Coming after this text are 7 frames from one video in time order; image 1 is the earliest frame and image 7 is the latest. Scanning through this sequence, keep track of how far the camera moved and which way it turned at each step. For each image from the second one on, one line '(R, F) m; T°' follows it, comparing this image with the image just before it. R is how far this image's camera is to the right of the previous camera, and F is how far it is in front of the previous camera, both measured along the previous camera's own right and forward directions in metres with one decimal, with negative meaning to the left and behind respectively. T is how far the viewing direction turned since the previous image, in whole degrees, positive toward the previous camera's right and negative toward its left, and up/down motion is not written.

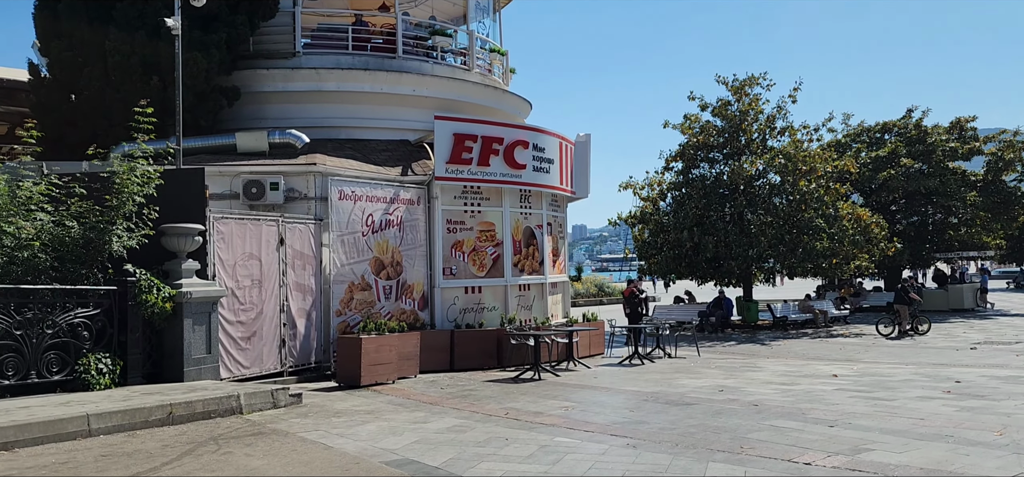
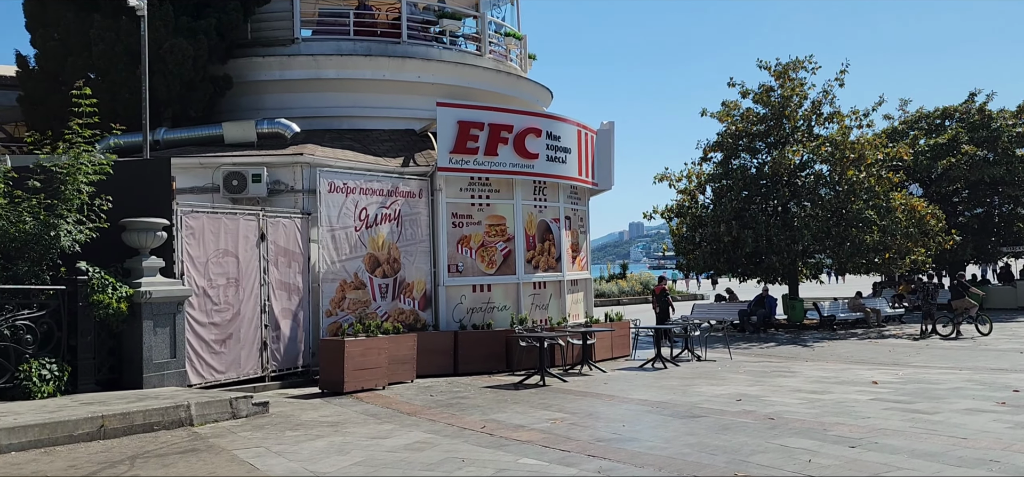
(+0.8, +1.1) m; -4°
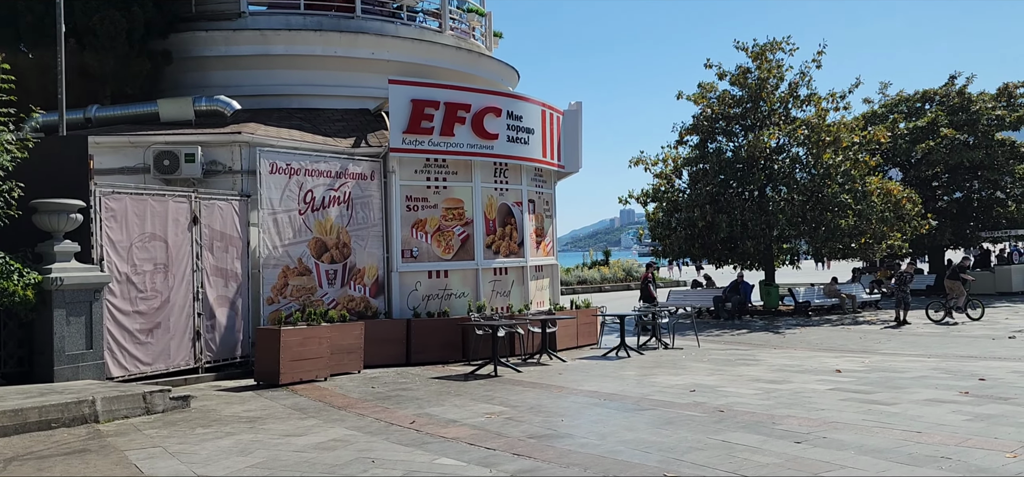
(+0.6, +0.6) m; +1°
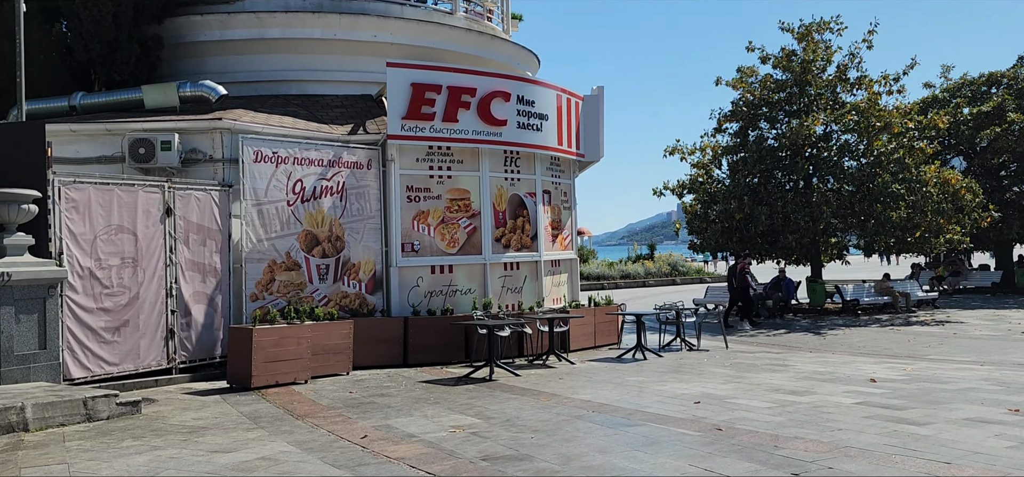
(+0.8, +1.0) m; -4°
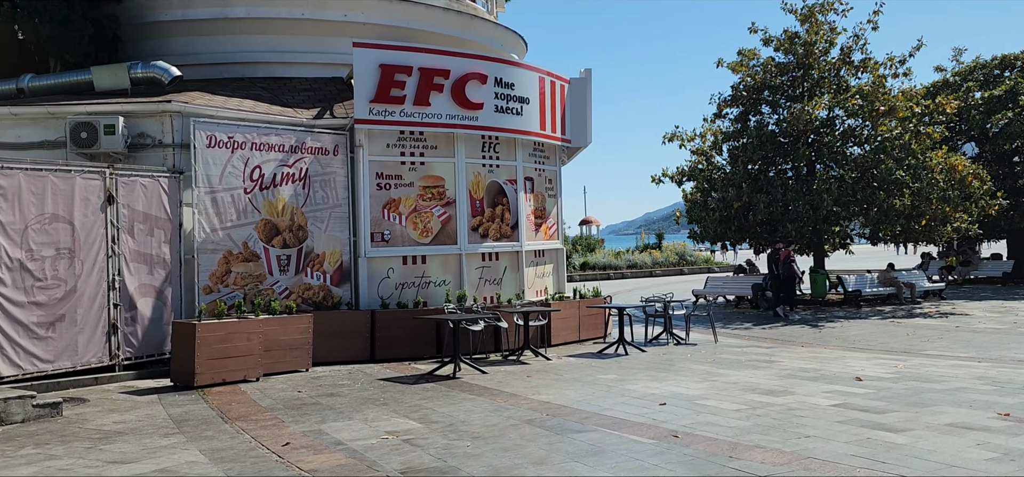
(+0.7, +0.7) m; -1°
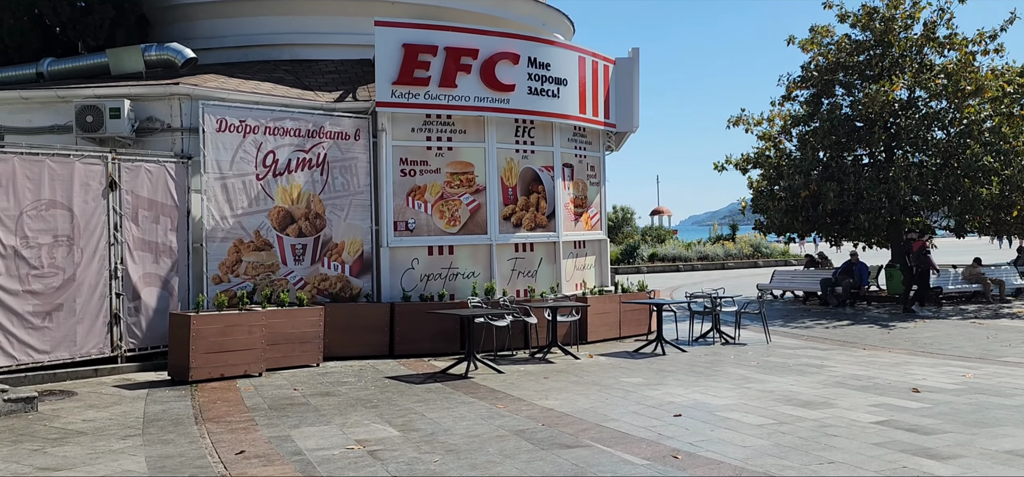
(+0.7, +0.8) m; -6°
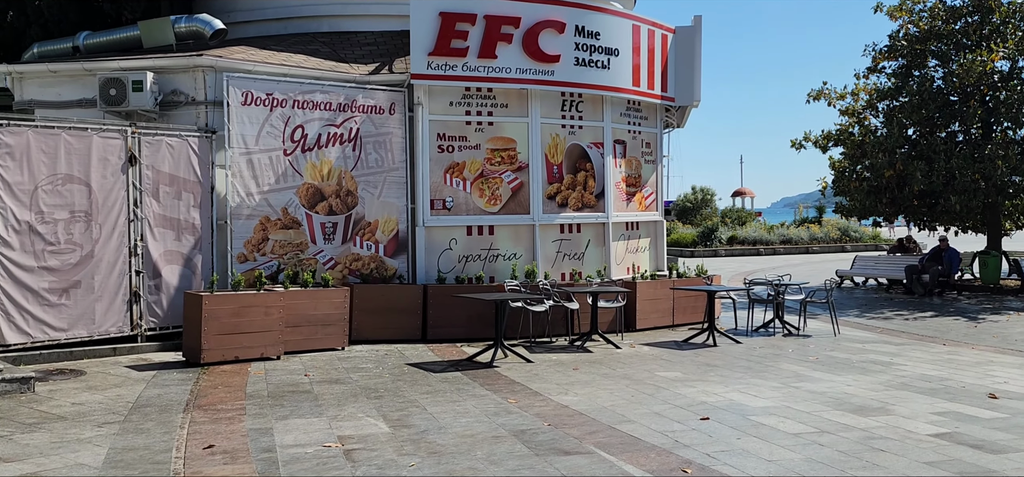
(+0.6, +0.7) m; -6°
